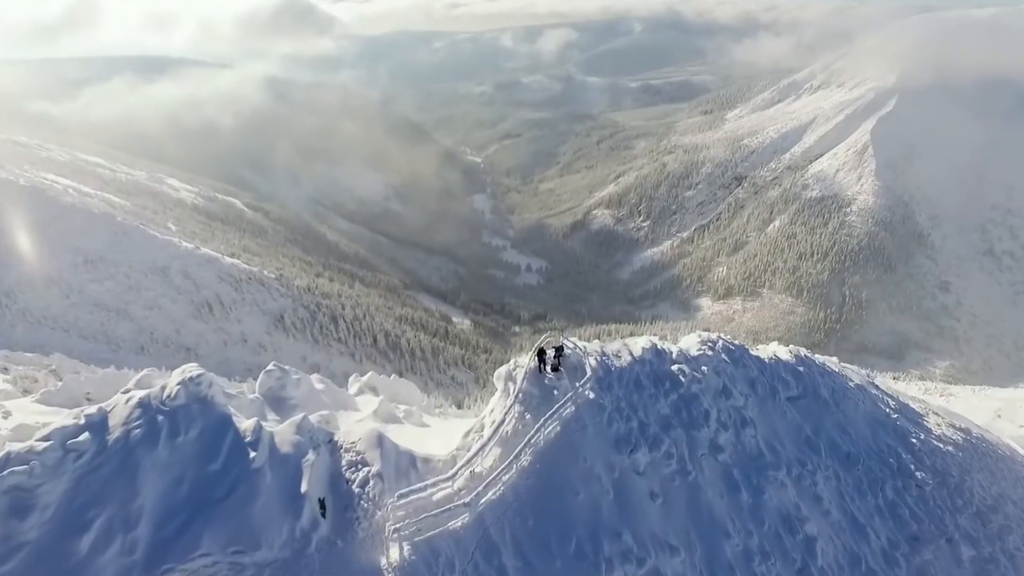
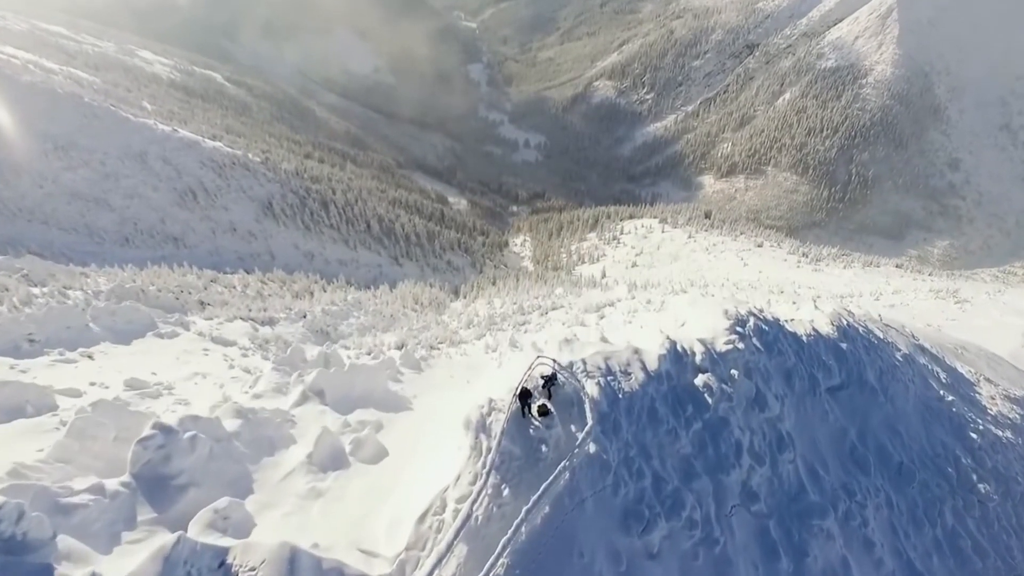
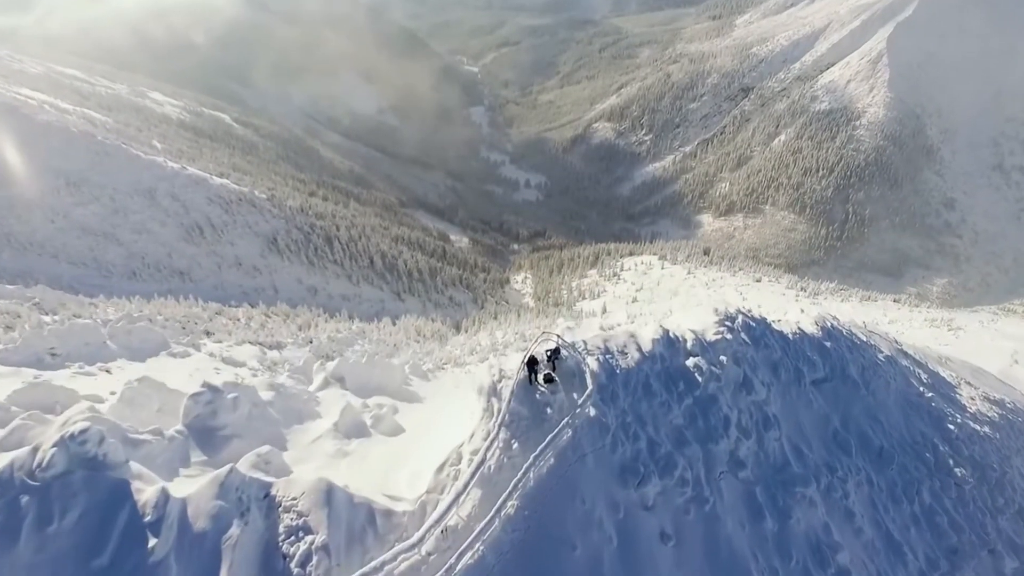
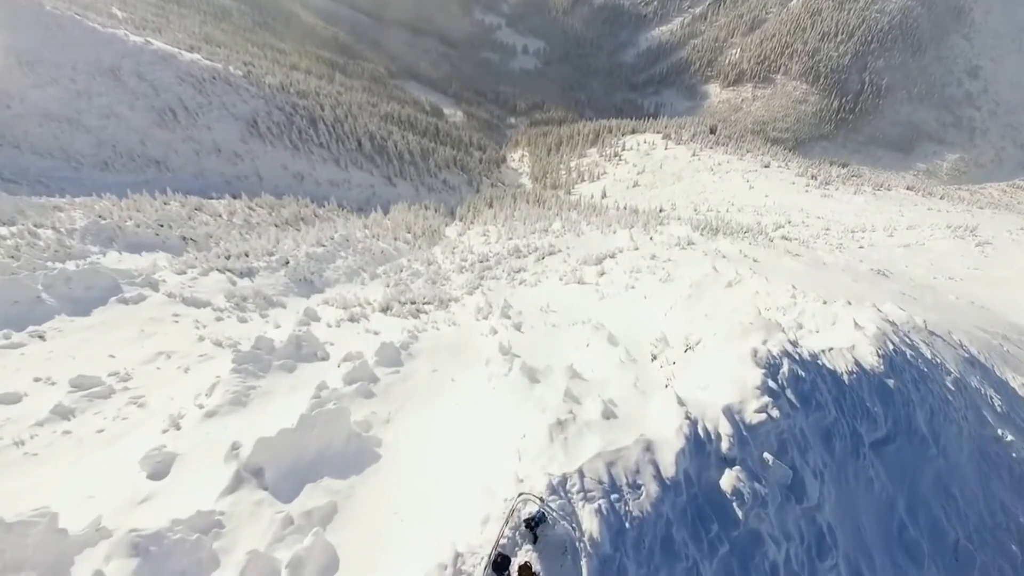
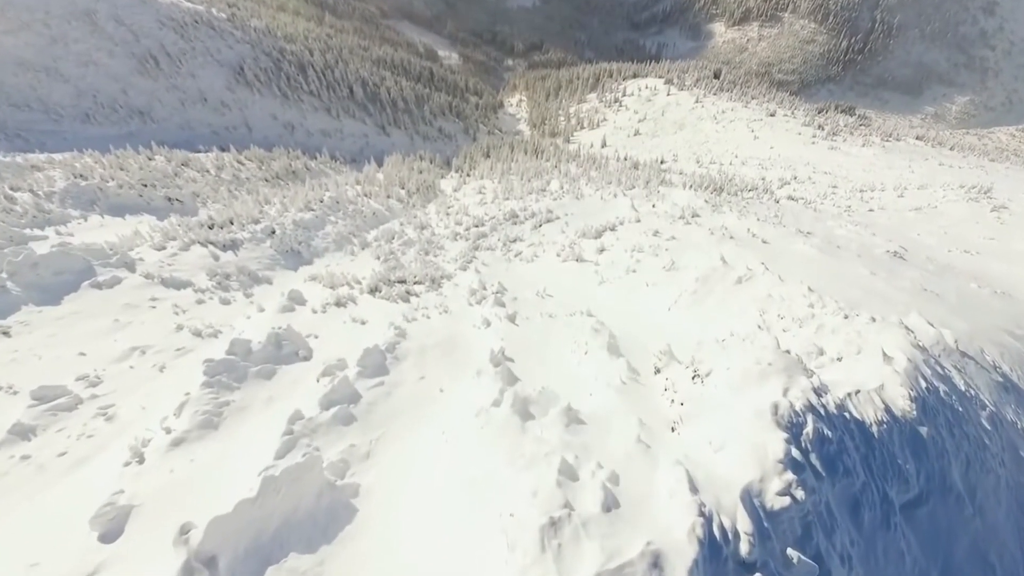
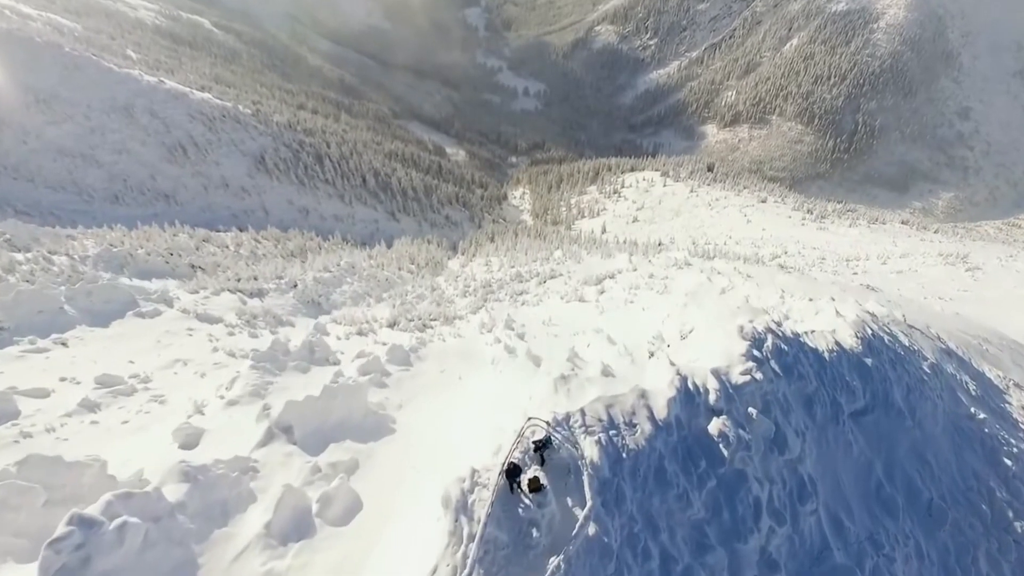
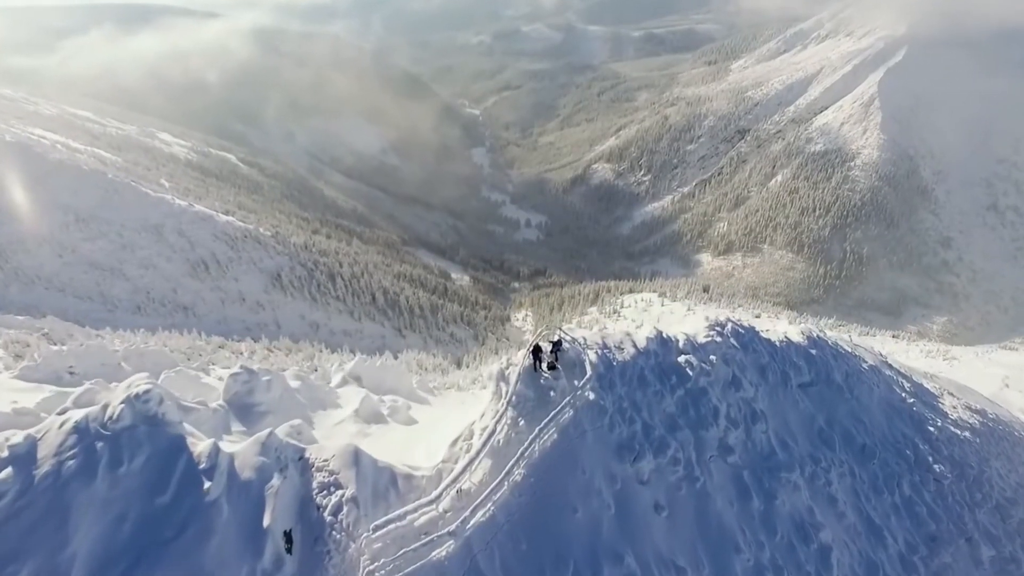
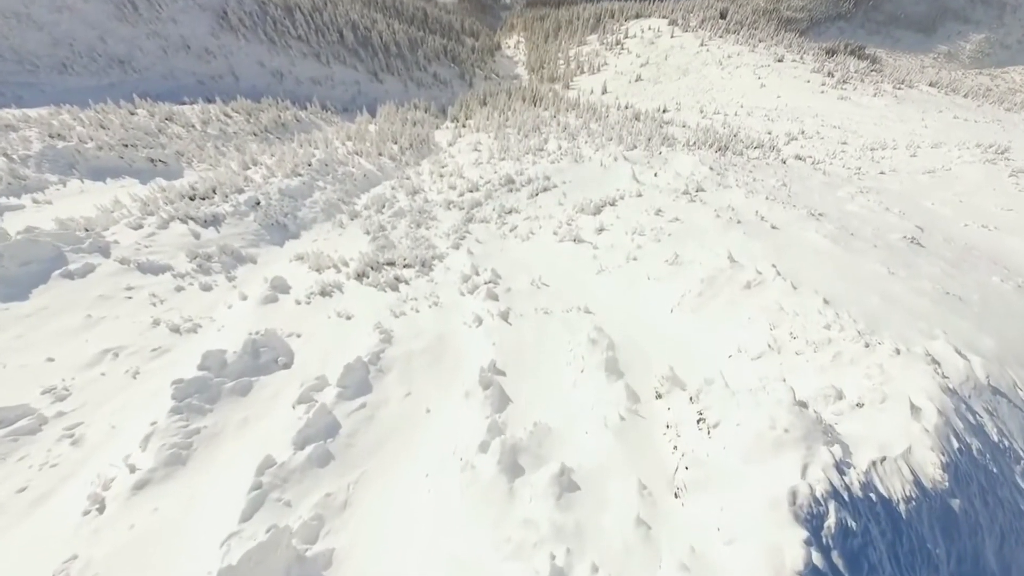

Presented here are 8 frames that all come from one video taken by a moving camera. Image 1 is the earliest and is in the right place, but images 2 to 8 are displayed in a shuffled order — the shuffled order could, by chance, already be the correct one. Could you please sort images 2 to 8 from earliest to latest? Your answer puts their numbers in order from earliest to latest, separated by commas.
7, 3, 2, 6, 4, 5, 8
